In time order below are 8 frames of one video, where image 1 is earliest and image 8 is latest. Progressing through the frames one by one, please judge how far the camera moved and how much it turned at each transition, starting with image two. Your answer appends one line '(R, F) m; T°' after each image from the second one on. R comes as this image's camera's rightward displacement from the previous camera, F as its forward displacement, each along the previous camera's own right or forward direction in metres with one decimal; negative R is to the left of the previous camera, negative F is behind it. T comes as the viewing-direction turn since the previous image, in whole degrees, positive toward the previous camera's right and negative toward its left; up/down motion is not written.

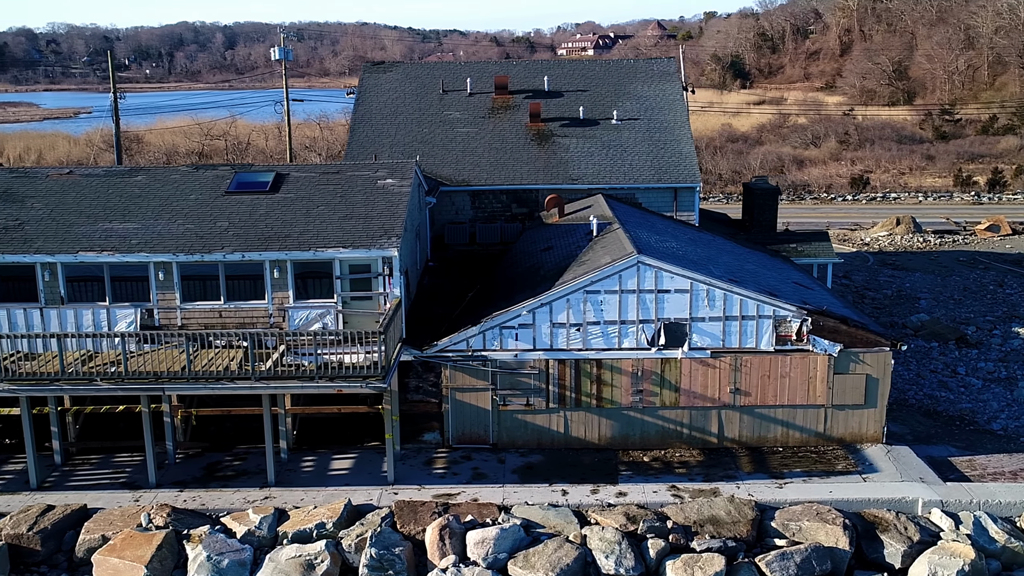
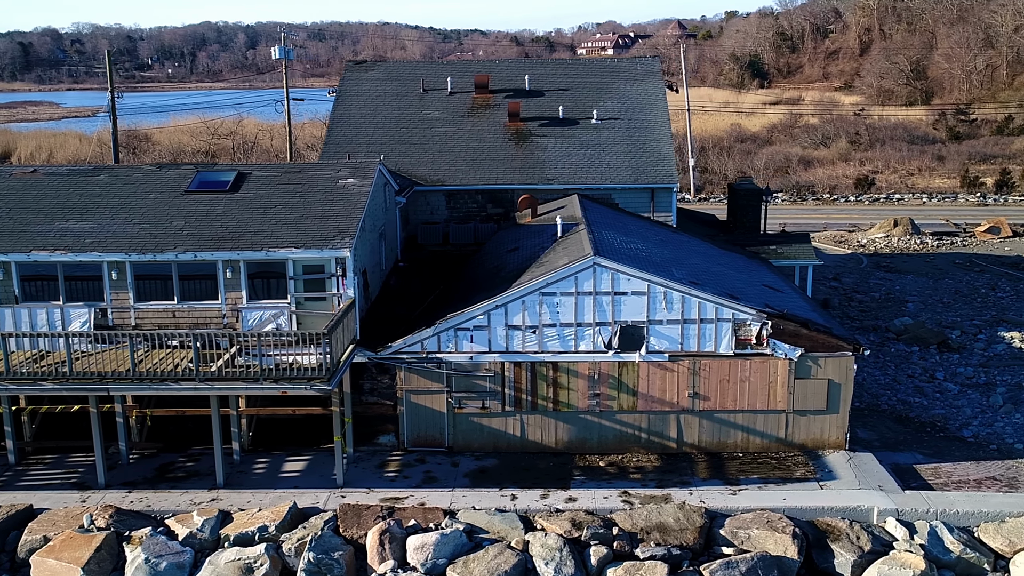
(+1.0, +0.2) m; -1°
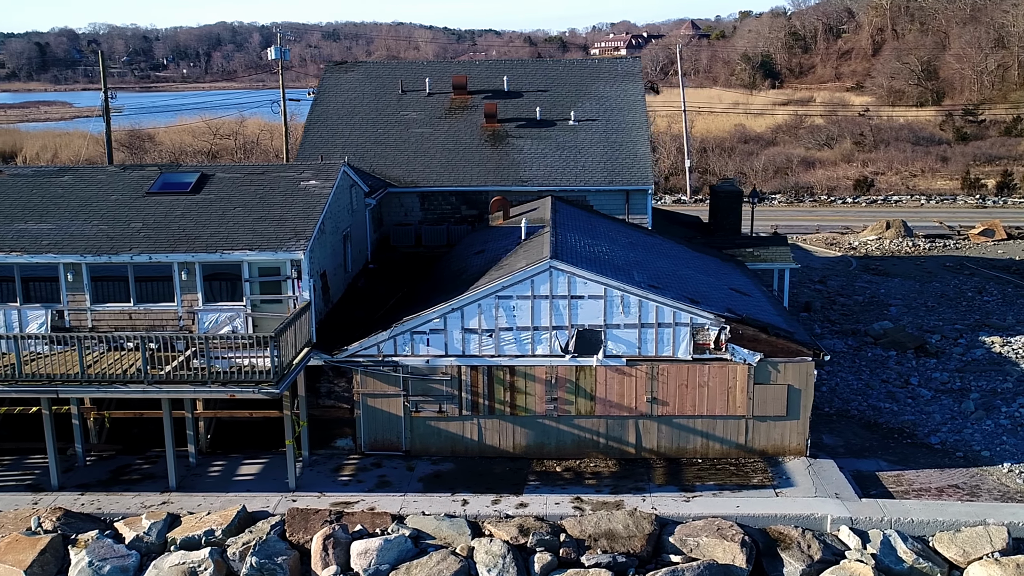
(+0.9, +0.1) m; -1°
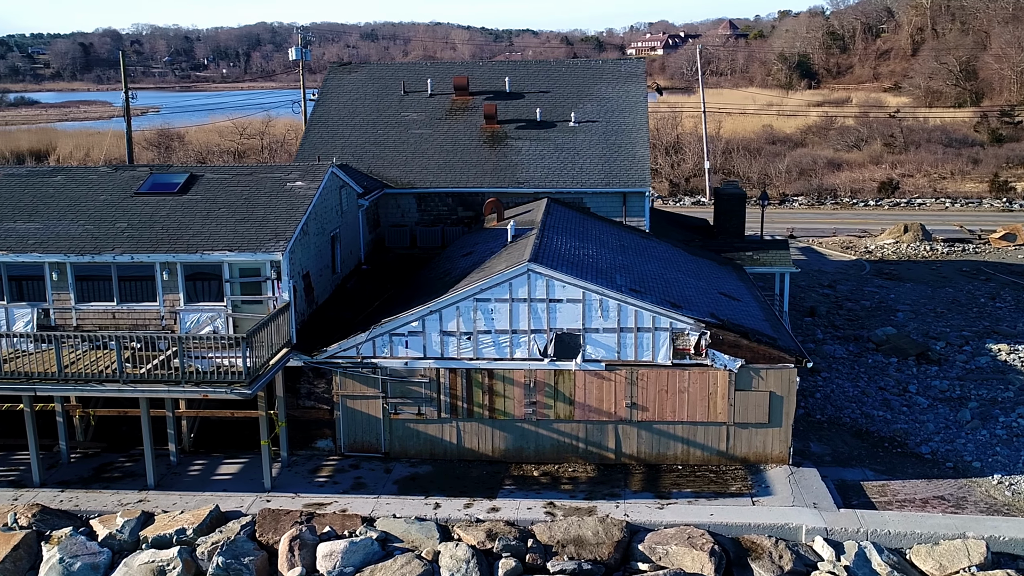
(+0.9, +0.1) m; -2°
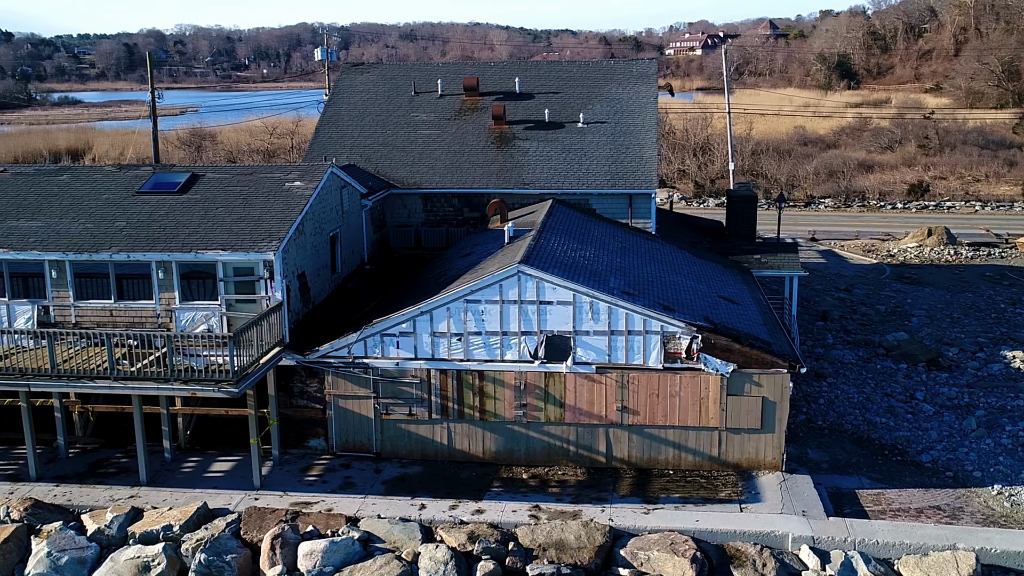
(+0.7, +0.1) m; -2°
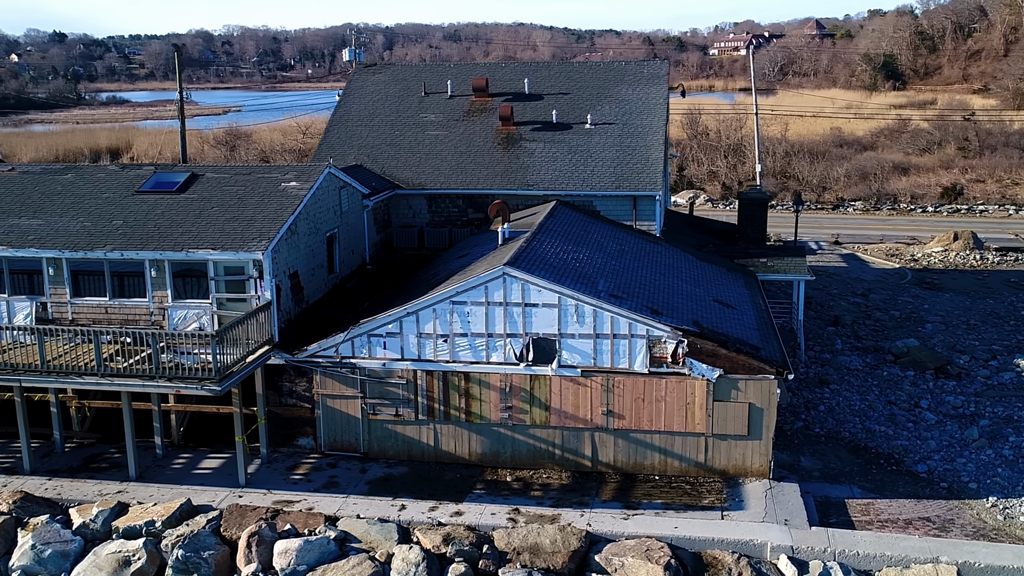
(+0.9, +0.1) m; -2°
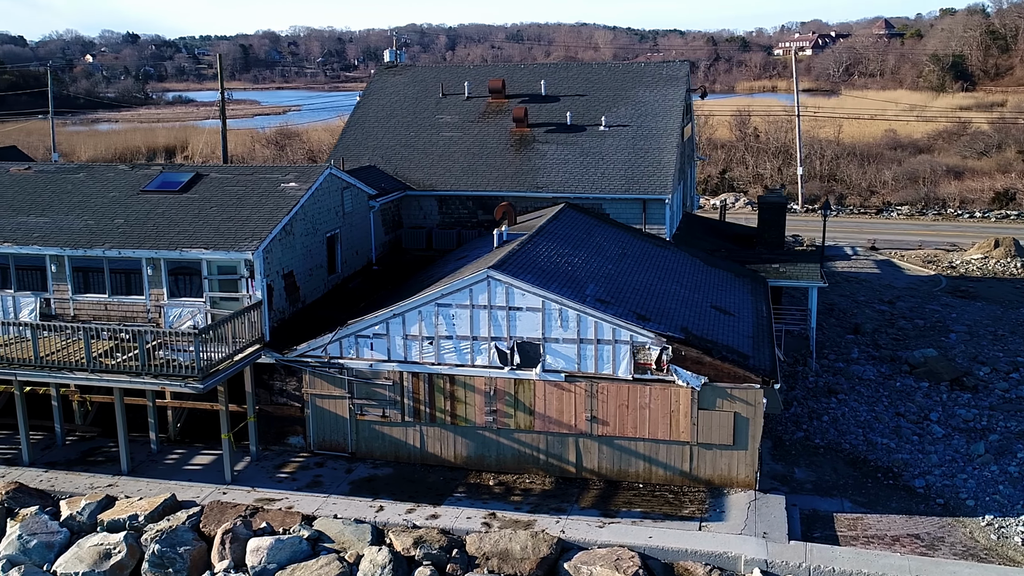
(+1.1, +0.1) m; -3°
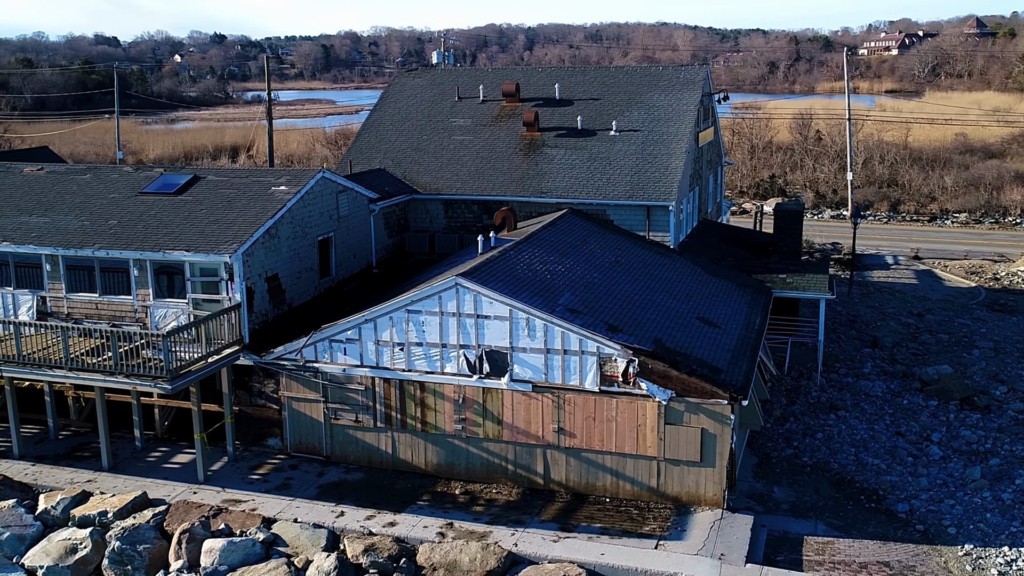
(+1.6, +0.2) m; -4°
